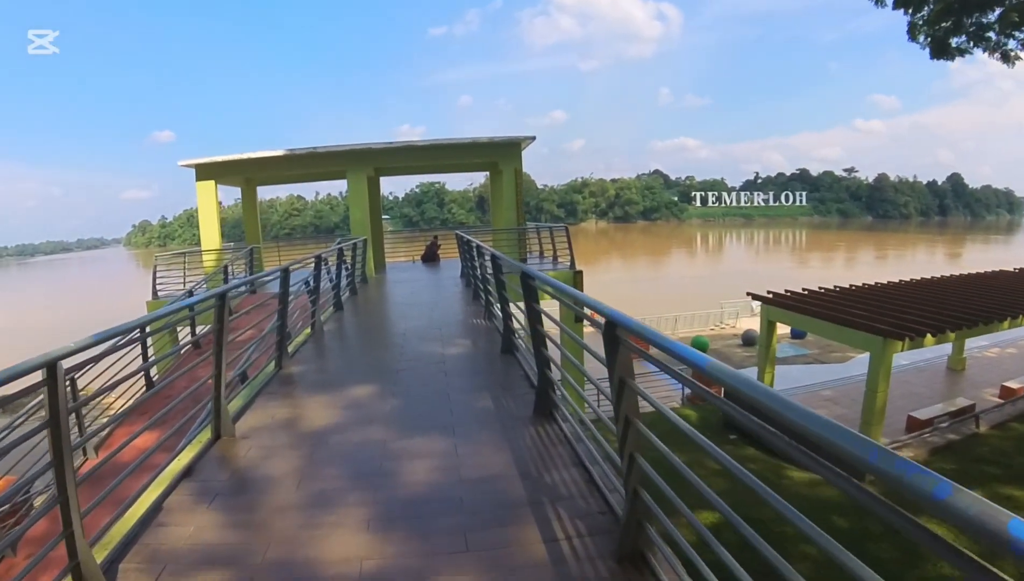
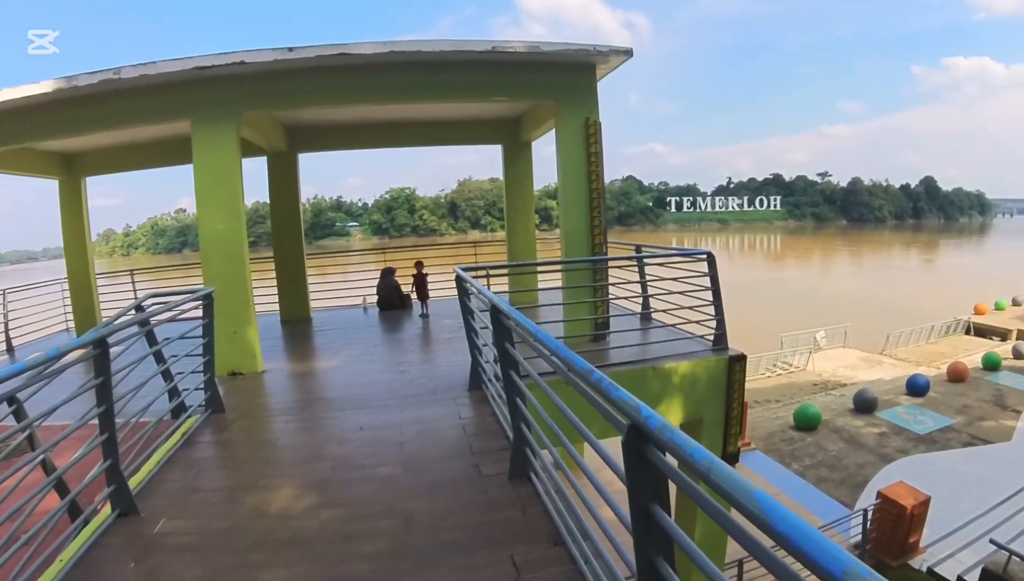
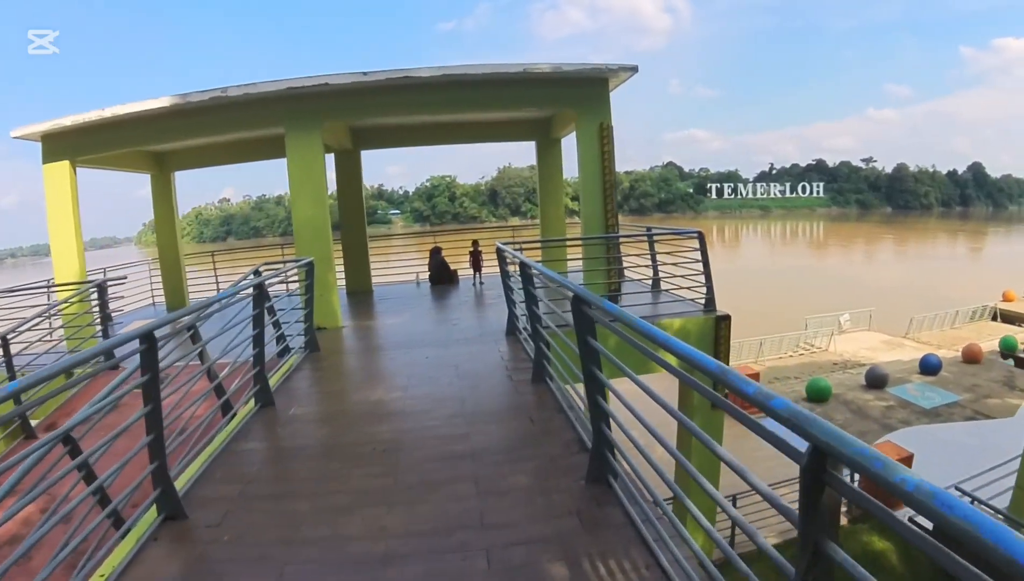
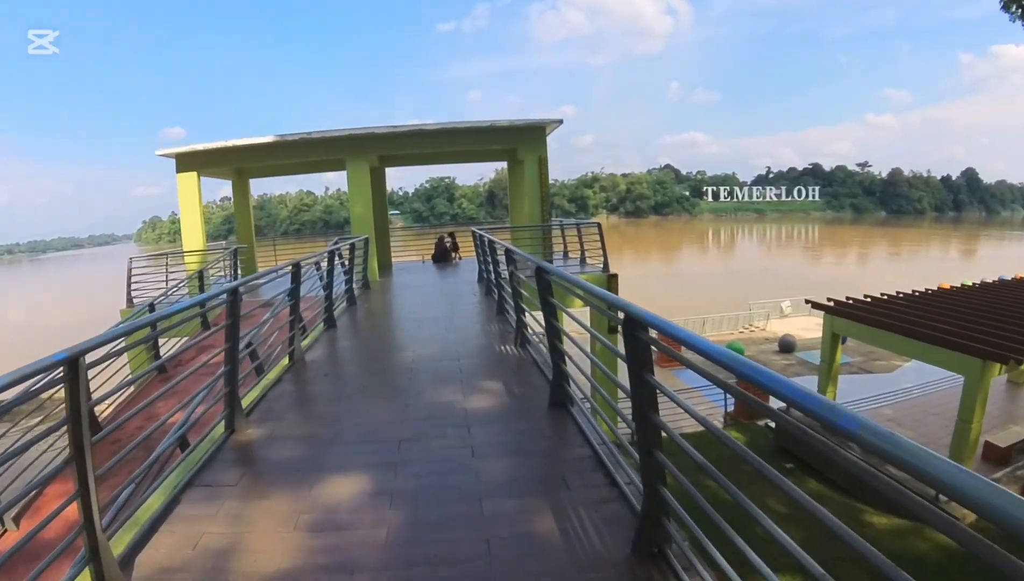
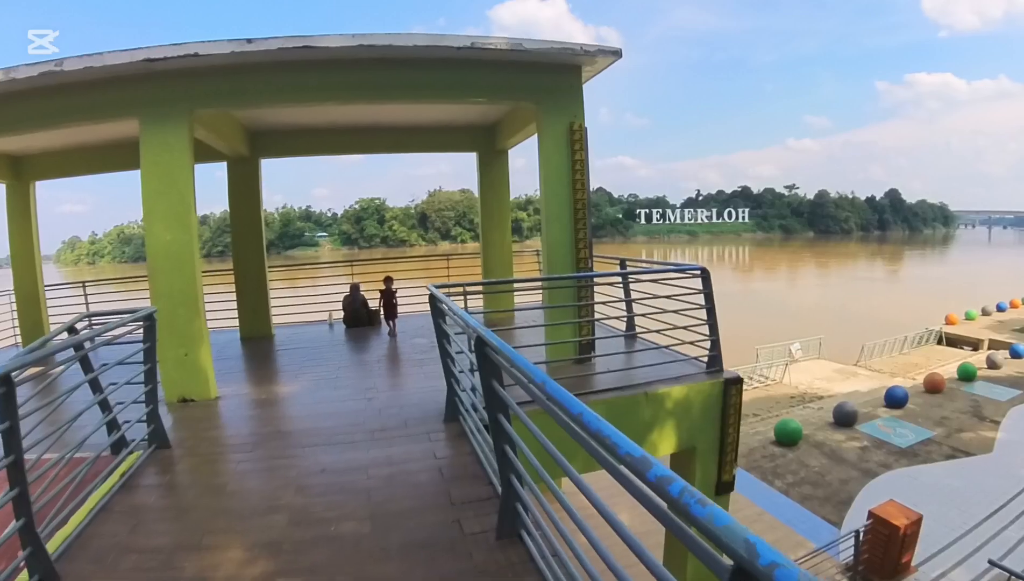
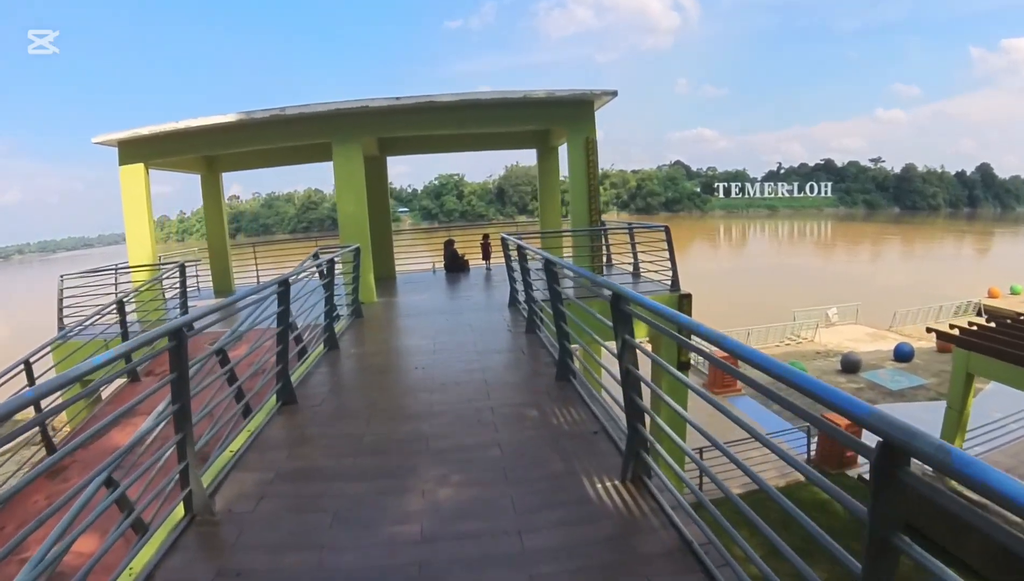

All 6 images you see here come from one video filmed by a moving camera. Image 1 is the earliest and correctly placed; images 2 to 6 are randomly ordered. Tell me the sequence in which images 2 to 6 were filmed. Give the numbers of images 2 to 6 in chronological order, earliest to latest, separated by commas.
4, 6, 3, 2, 5
